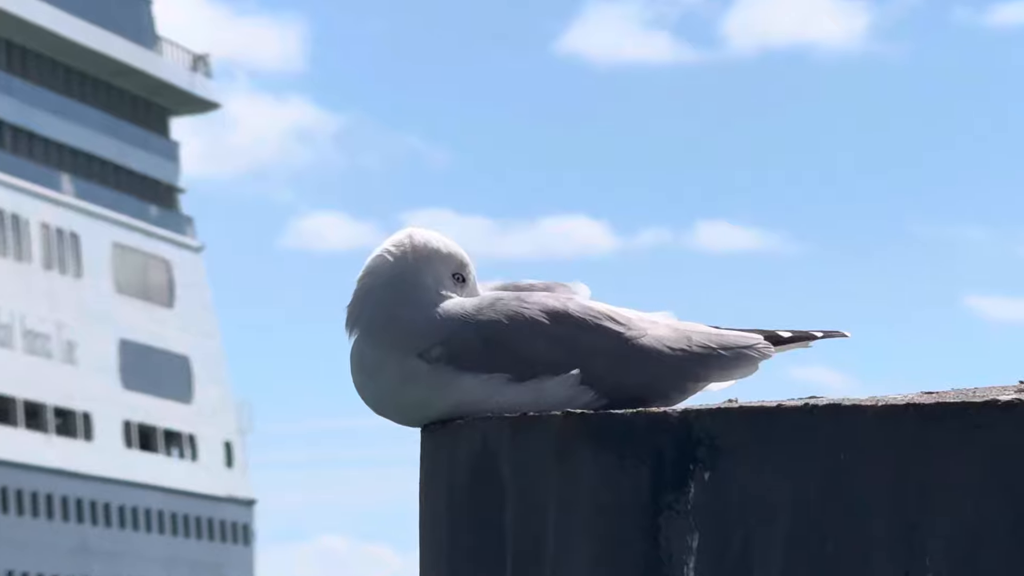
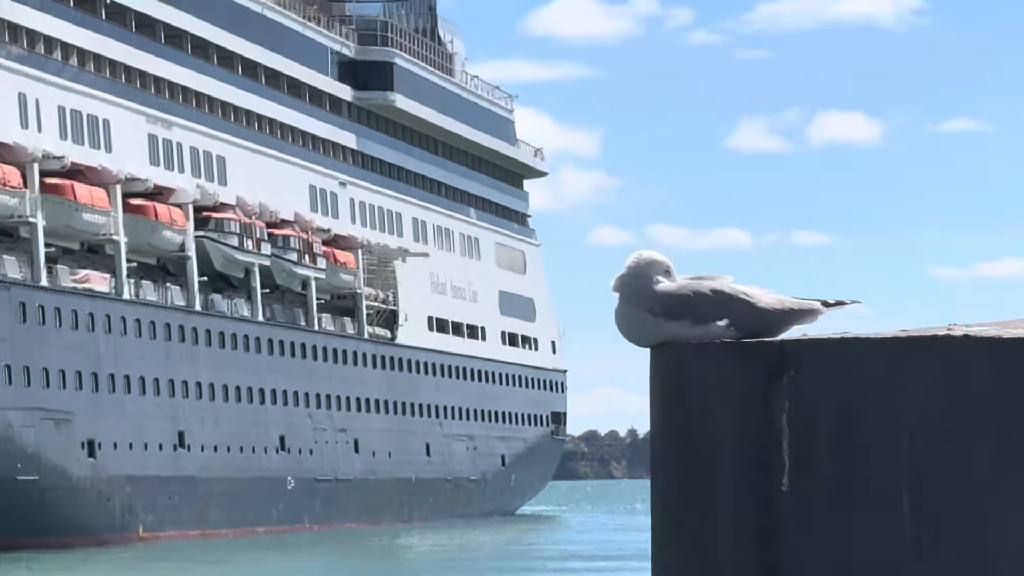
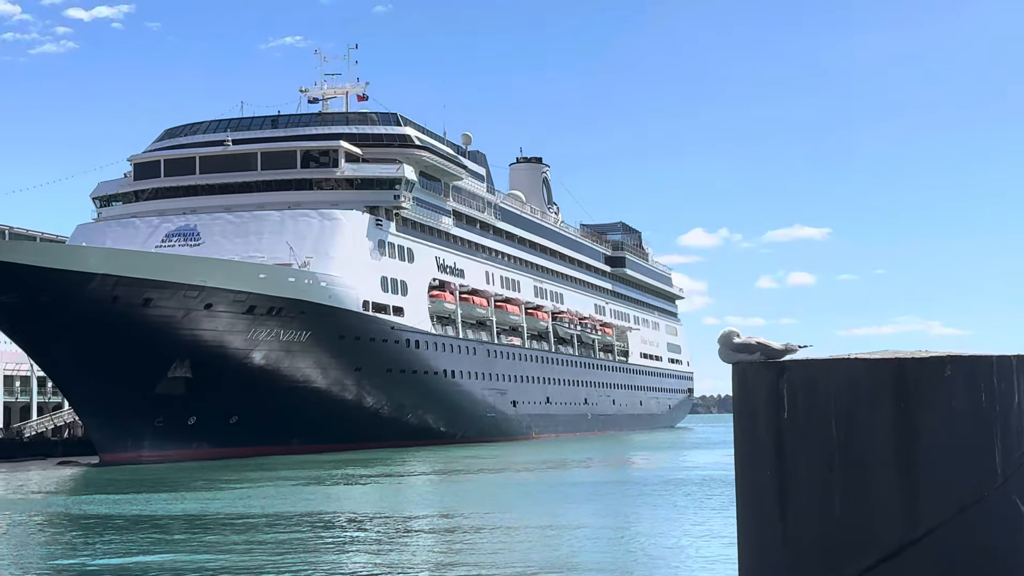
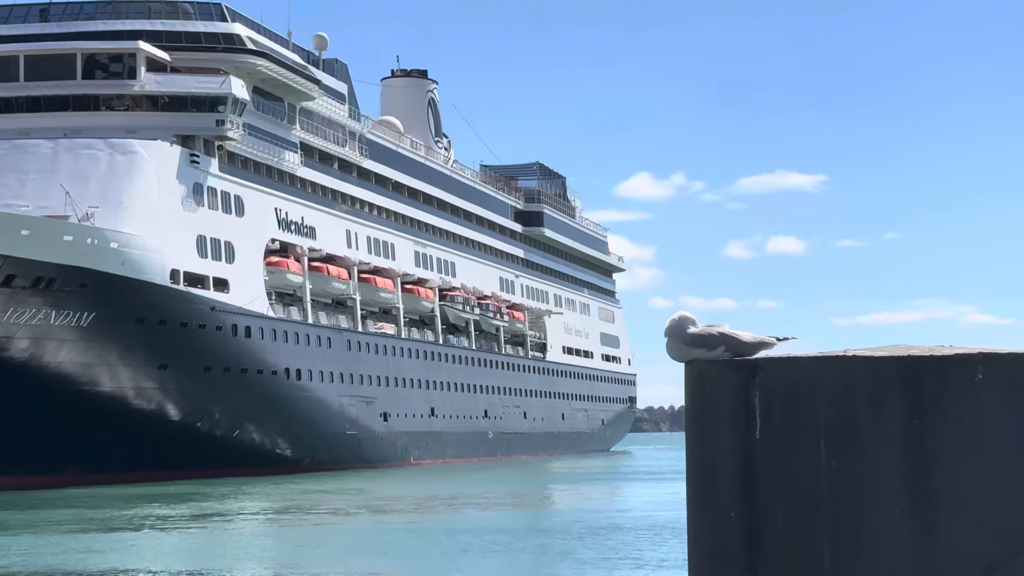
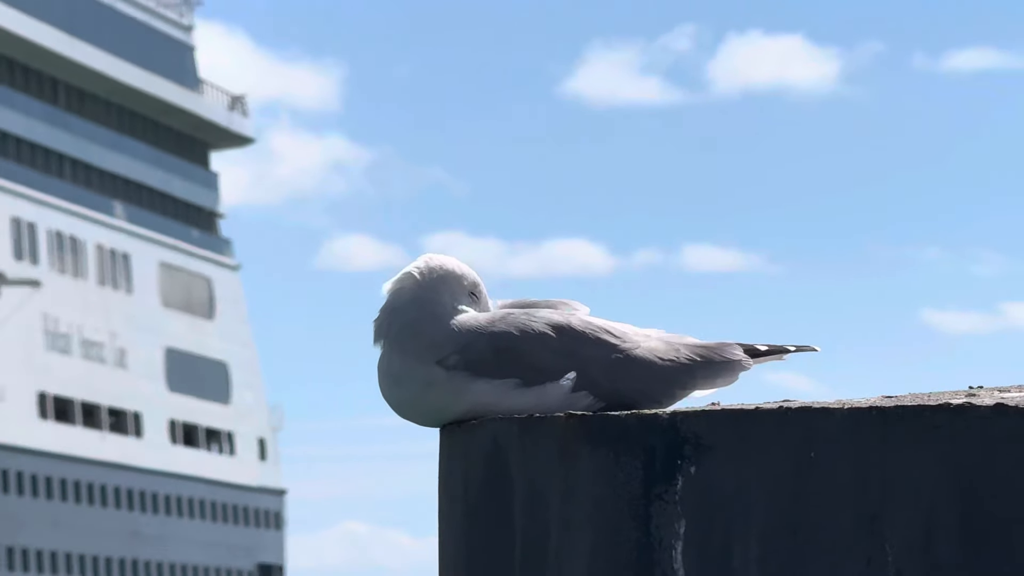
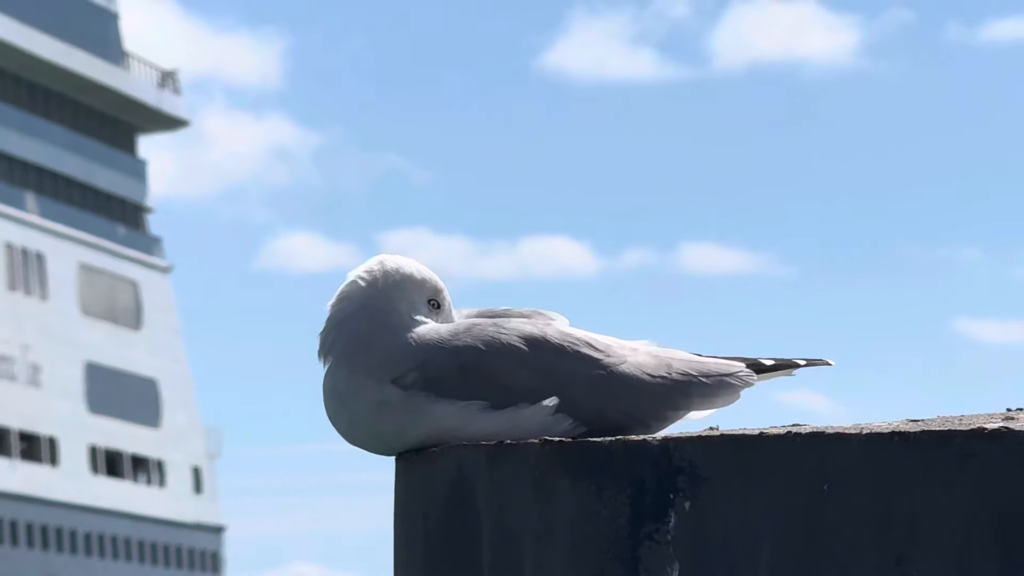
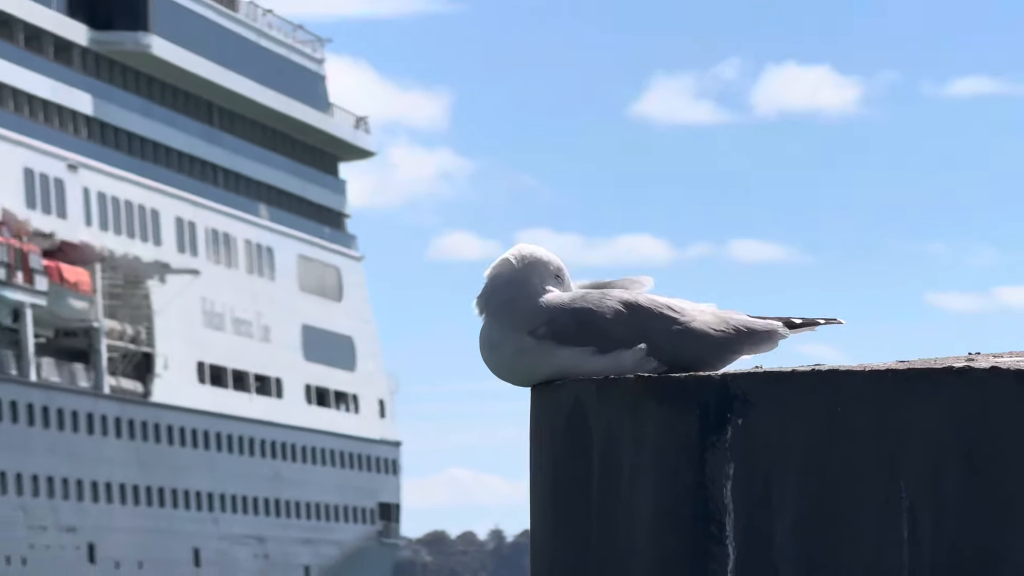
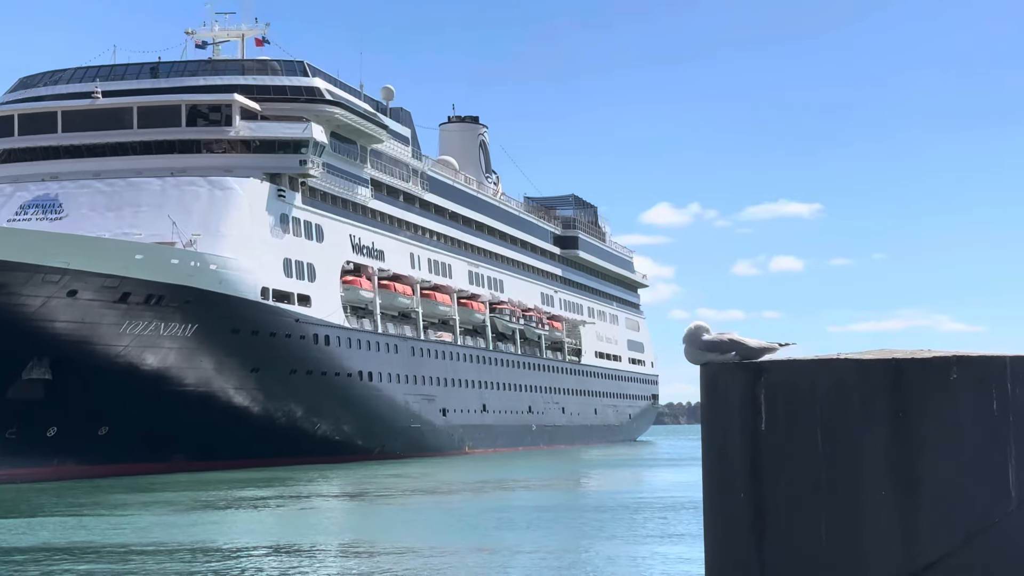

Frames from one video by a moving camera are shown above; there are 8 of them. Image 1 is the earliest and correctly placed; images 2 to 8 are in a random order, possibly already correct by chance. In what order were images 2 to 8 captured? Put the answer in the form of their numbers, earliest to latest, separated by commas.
6, 5, 7, 2, 4, 8, 3
